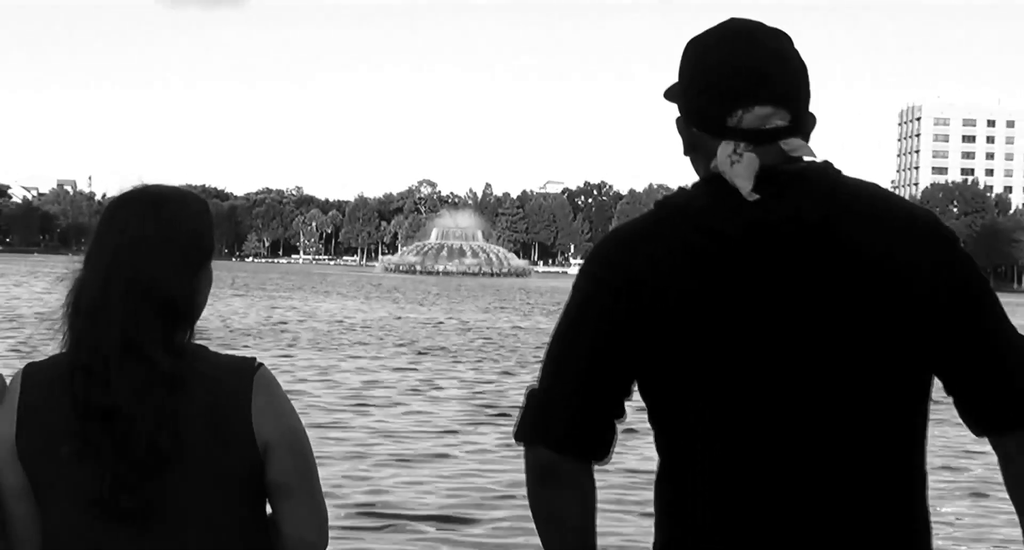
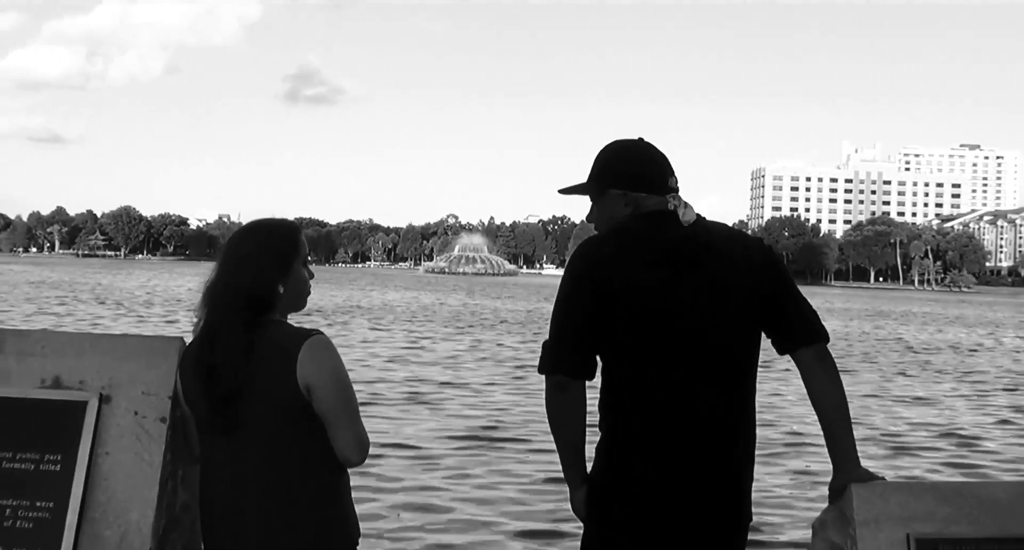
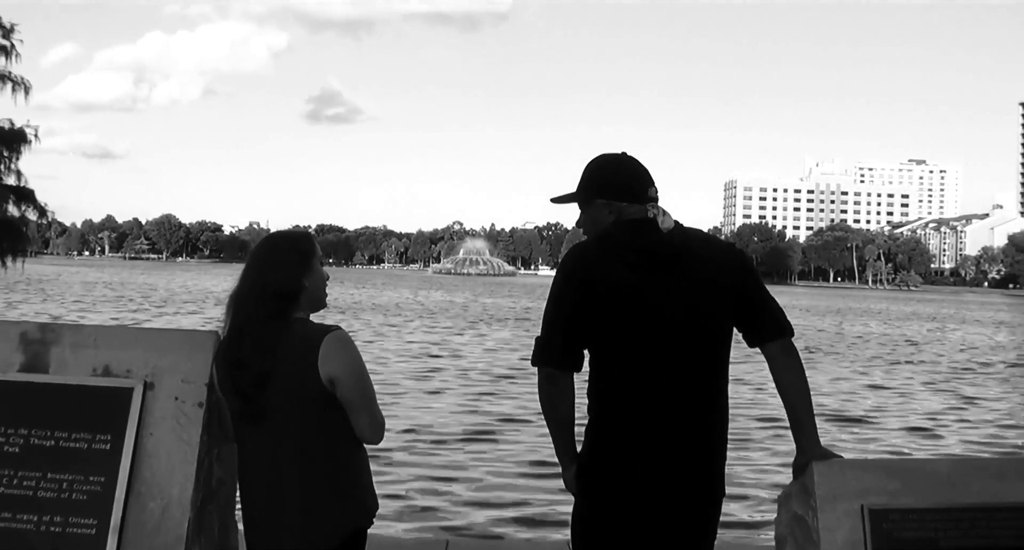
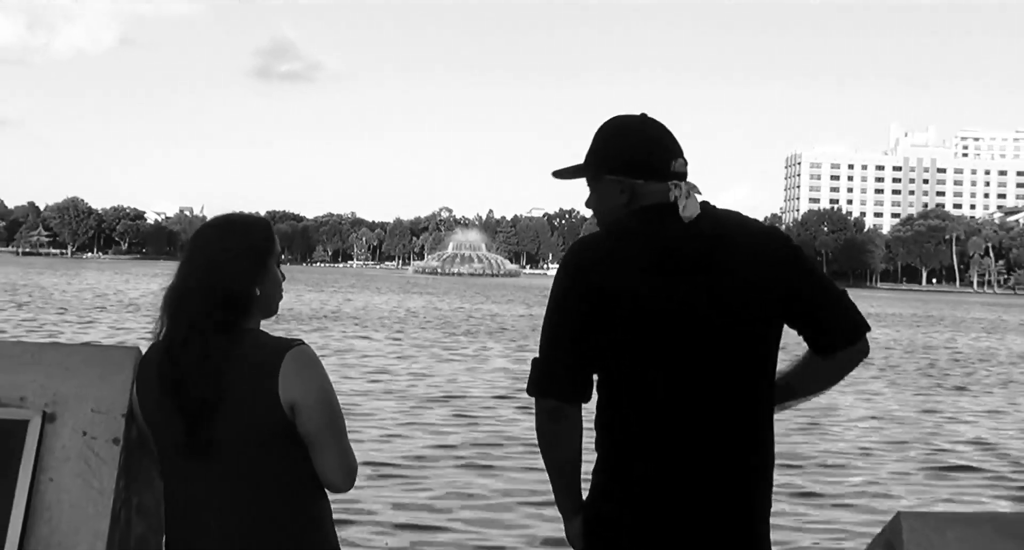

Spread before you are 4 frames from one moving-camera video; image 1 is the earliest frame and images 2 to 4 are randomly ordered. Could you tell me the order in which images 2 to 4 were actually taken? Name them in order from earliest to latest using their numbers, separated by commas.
4, 2, 3
